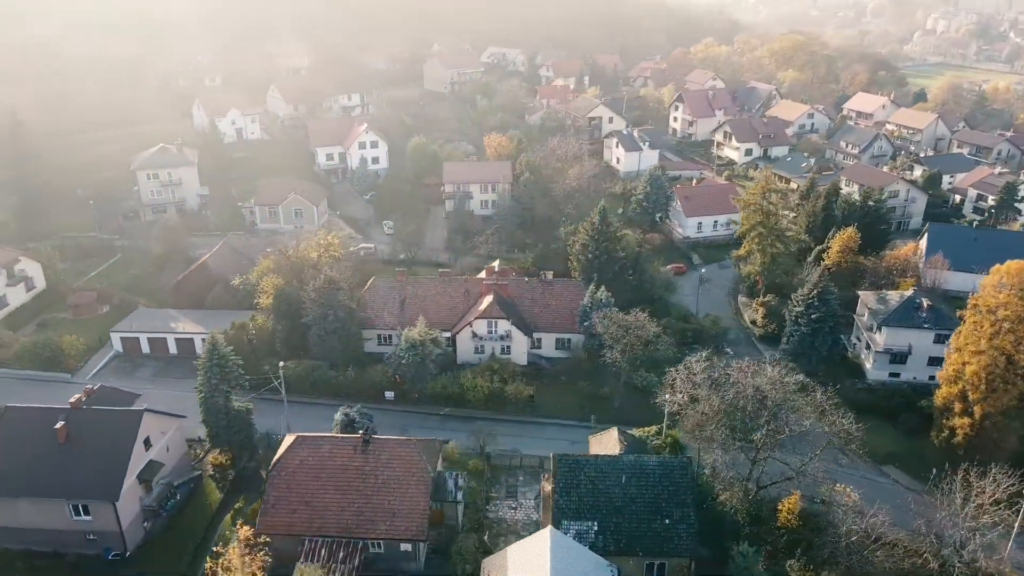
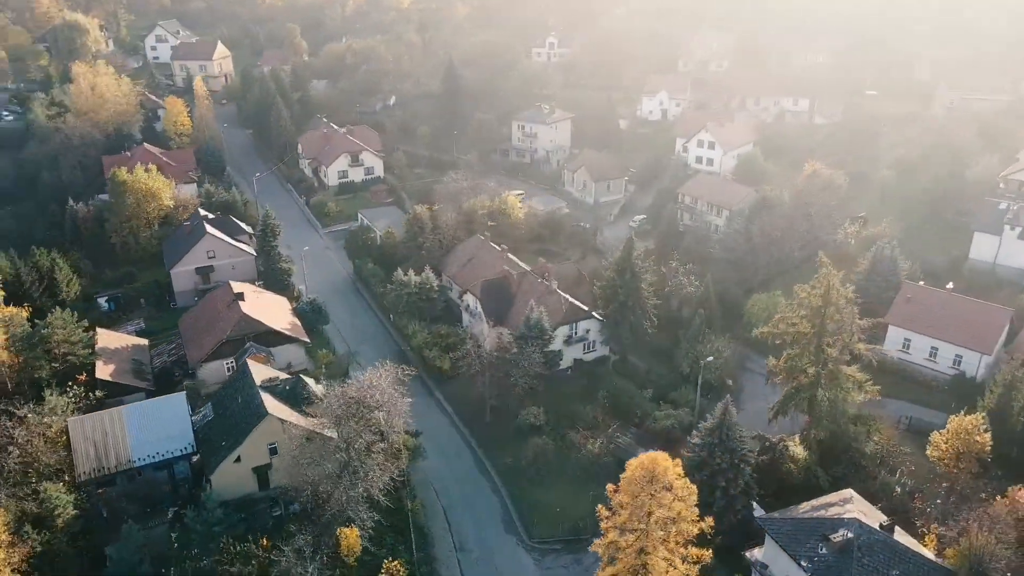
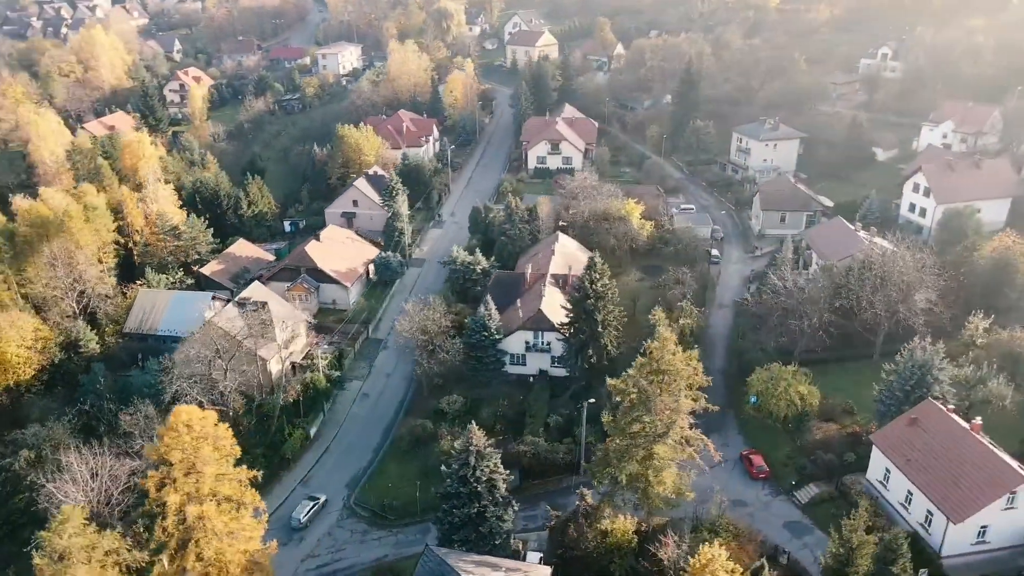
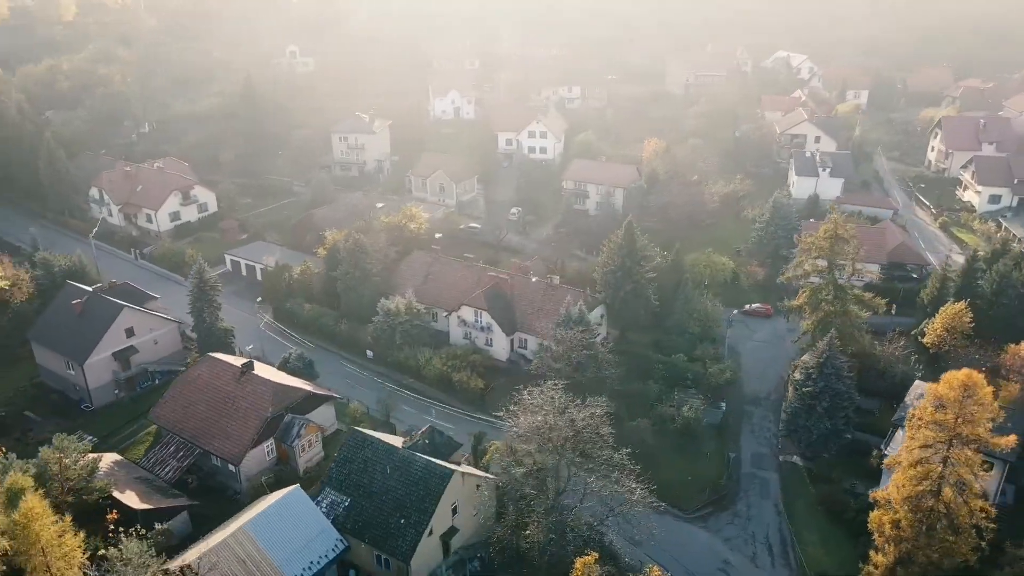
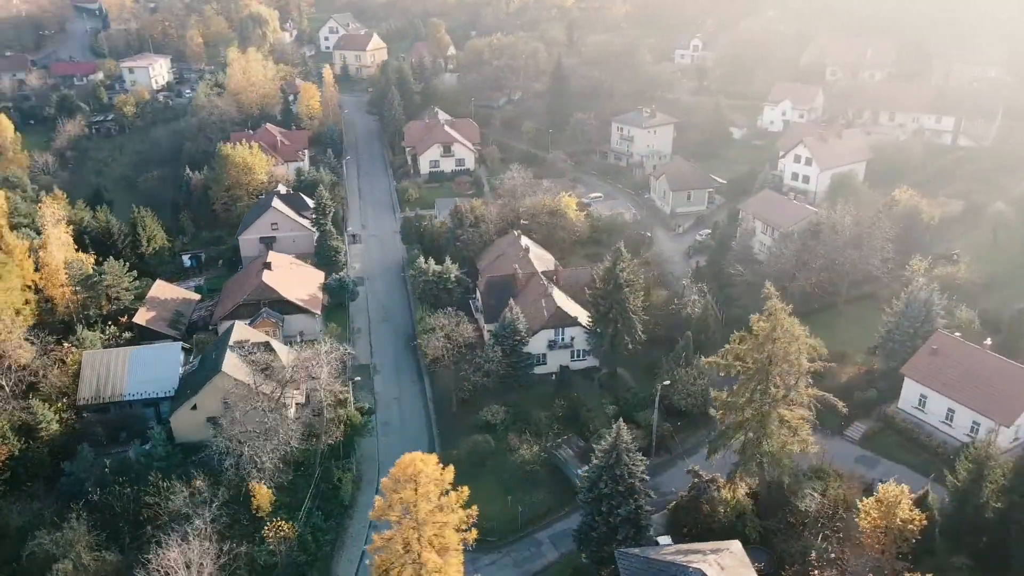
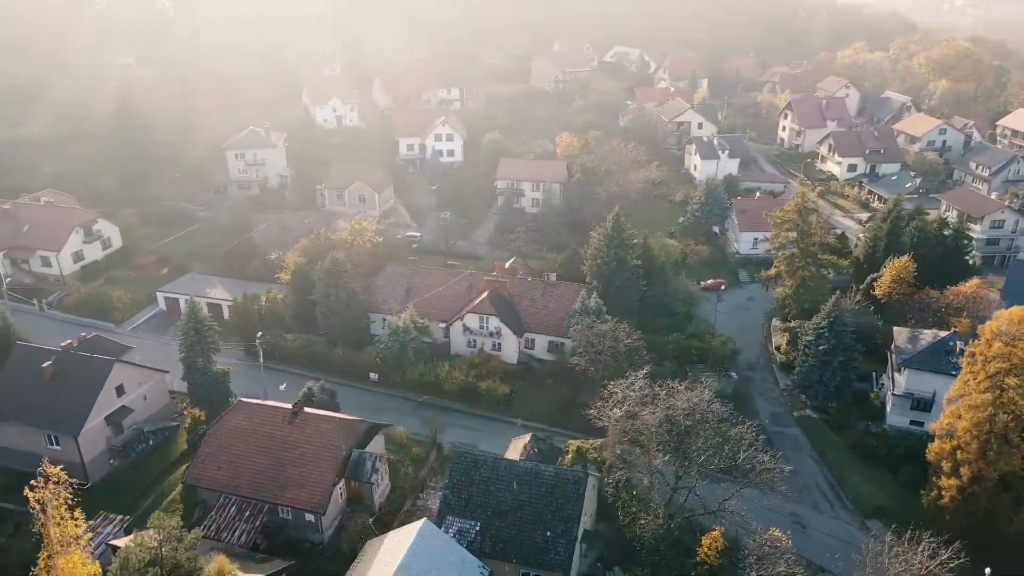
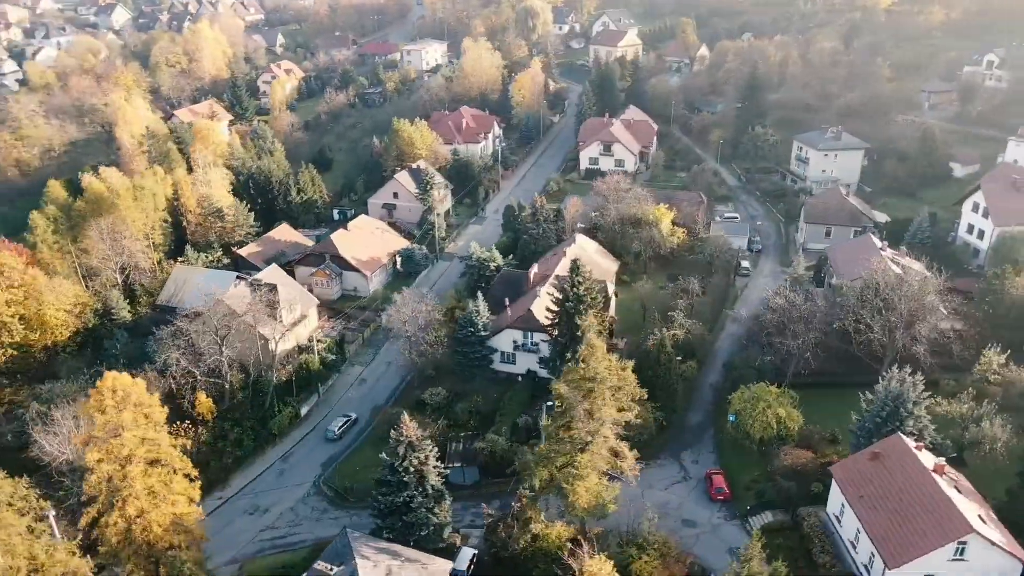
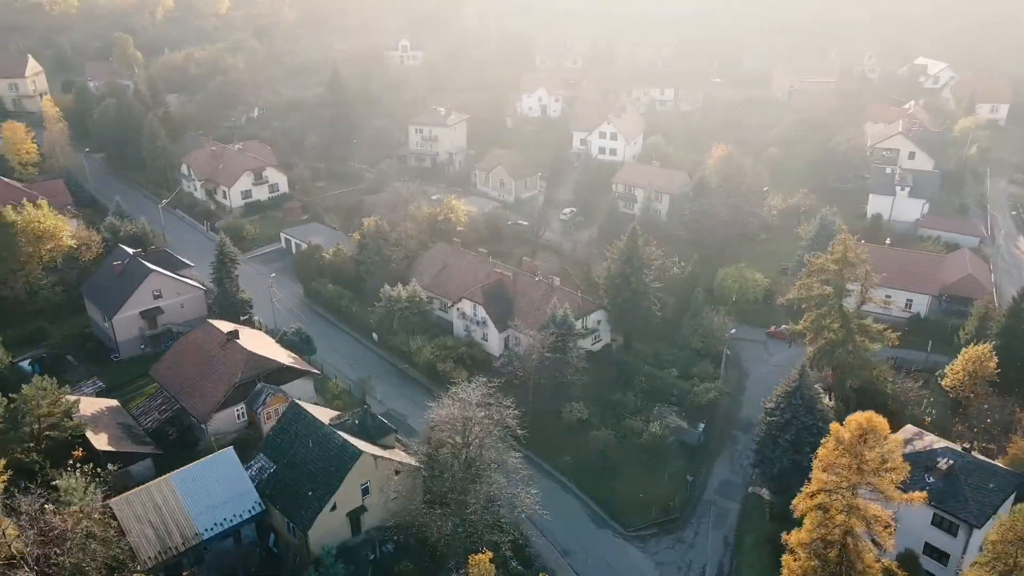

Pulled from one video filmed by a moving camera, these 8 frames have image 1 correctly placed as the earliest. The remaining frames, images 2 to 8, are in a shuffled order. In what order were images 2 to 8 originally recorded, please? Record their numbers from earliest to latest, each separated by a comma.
6, 4, 8, 2, 5, 3, 7
